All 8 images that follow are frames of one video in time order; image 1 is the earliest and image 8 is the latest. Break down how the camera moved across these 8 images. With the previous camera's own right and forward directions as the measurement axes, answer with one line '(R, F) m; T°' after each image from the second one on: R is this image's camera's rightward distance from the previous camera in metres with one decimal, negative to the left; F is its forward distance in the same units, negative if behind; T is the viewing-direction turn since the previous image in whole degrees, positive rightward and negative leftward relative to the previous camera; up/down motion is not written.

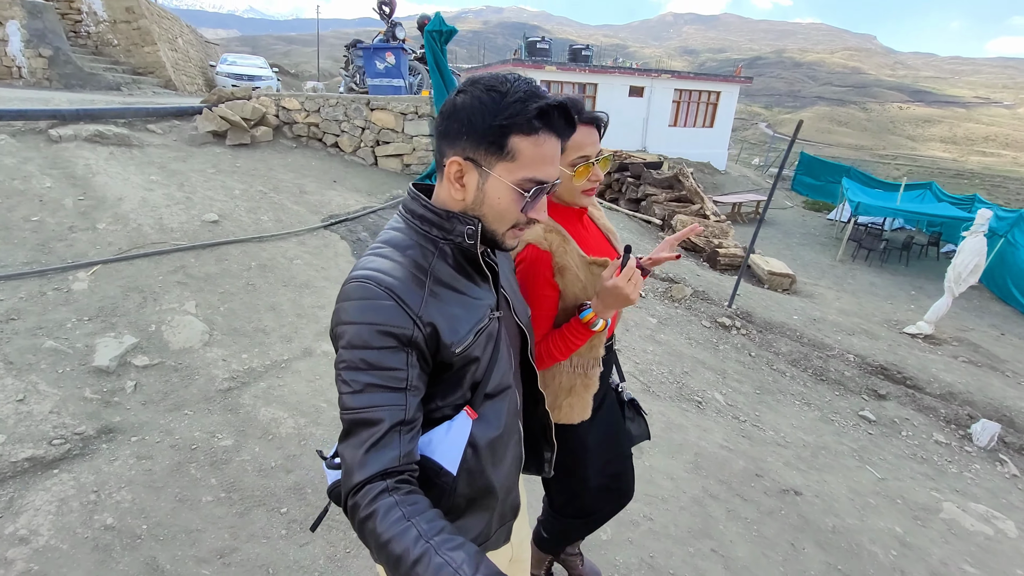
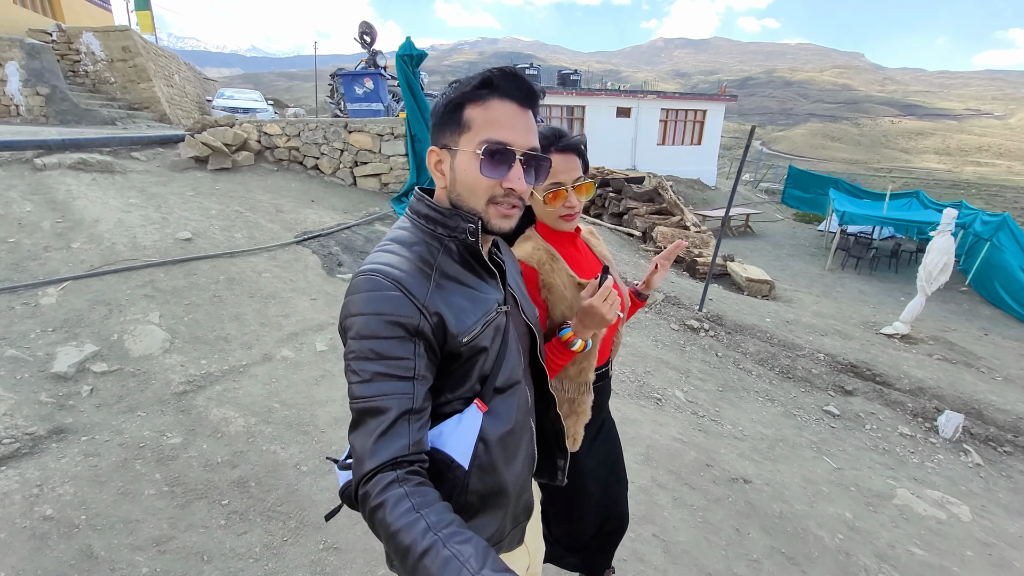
(+0.4, -0.1) m; 0°
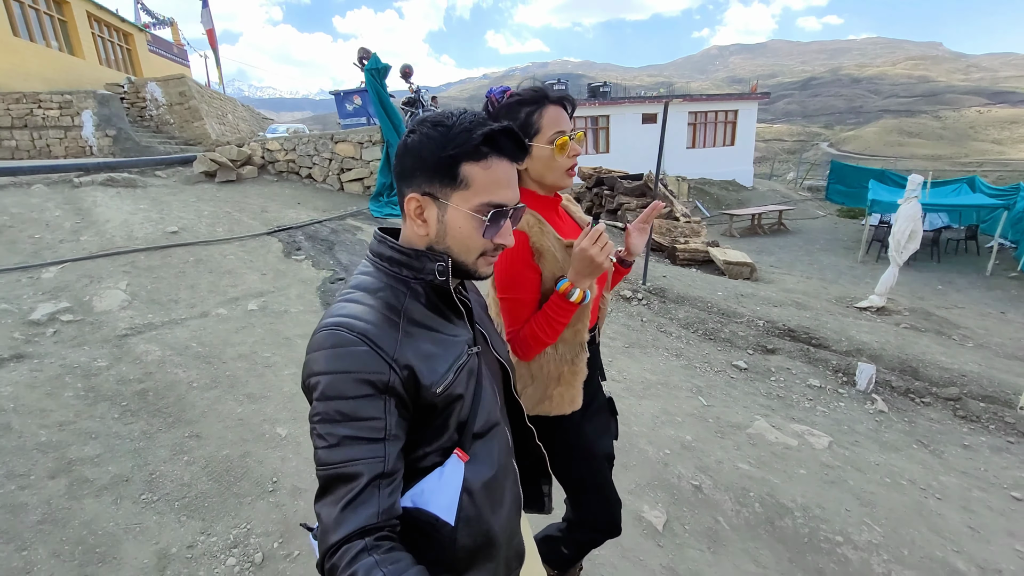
(+1.5, -0.4) m; -7°
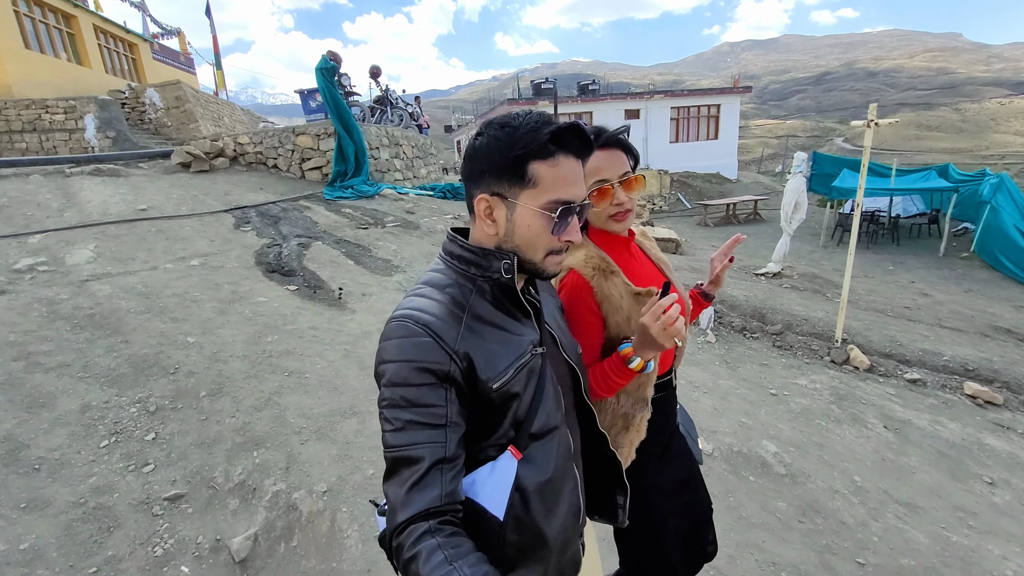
(+1.4, -1.0) m; -1°
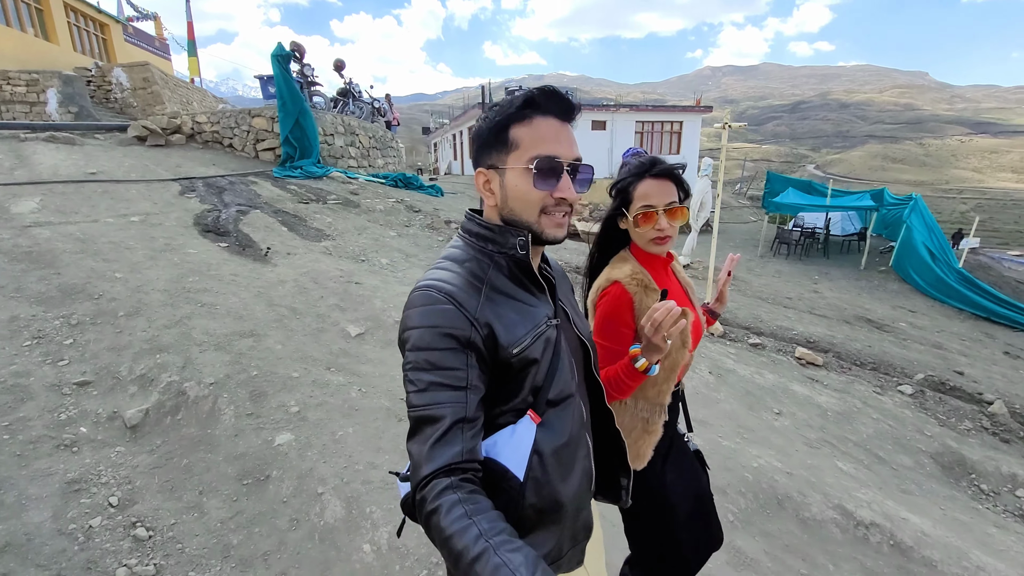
(+0.9, -0.7) m; +3°
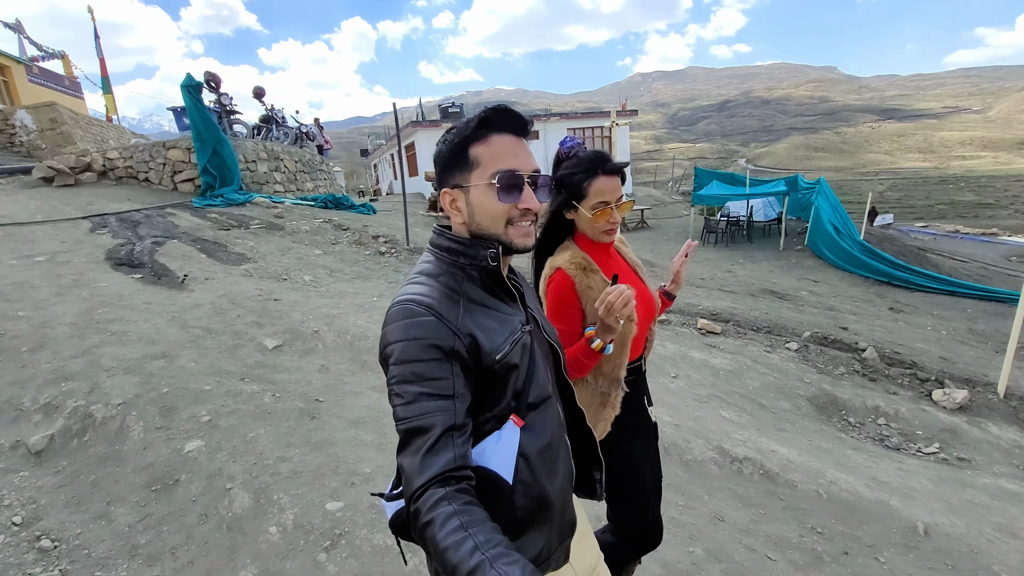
(+0.5, -0.3) m; +5°
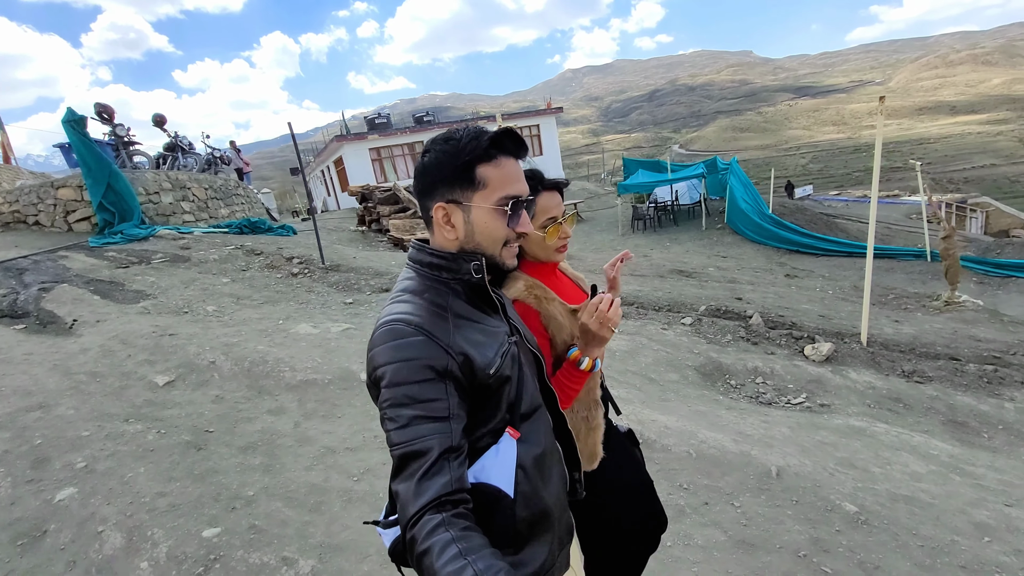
(+0.6, -0.2) m; +5°
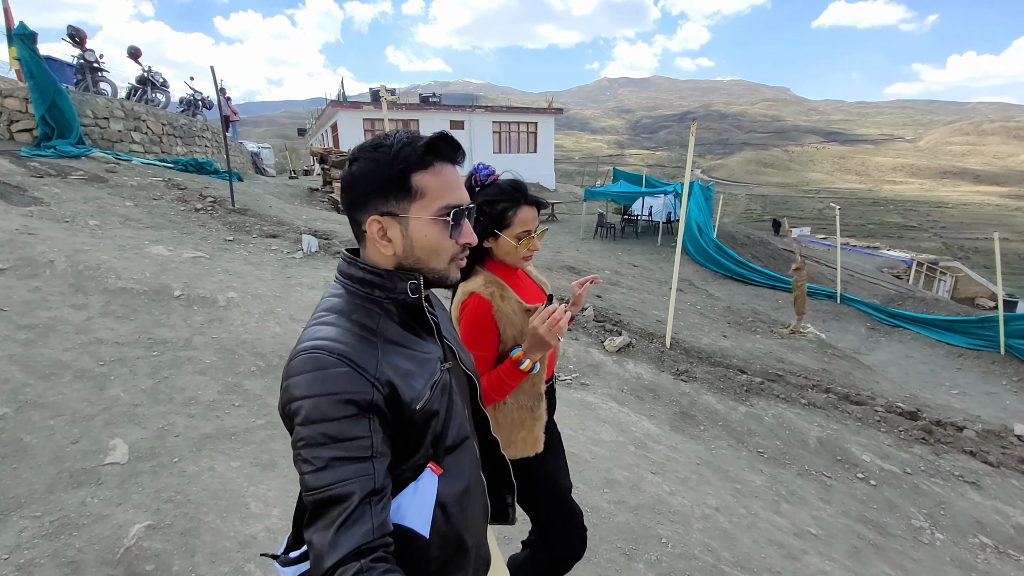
(+2.1, -0.5) m; 0°
